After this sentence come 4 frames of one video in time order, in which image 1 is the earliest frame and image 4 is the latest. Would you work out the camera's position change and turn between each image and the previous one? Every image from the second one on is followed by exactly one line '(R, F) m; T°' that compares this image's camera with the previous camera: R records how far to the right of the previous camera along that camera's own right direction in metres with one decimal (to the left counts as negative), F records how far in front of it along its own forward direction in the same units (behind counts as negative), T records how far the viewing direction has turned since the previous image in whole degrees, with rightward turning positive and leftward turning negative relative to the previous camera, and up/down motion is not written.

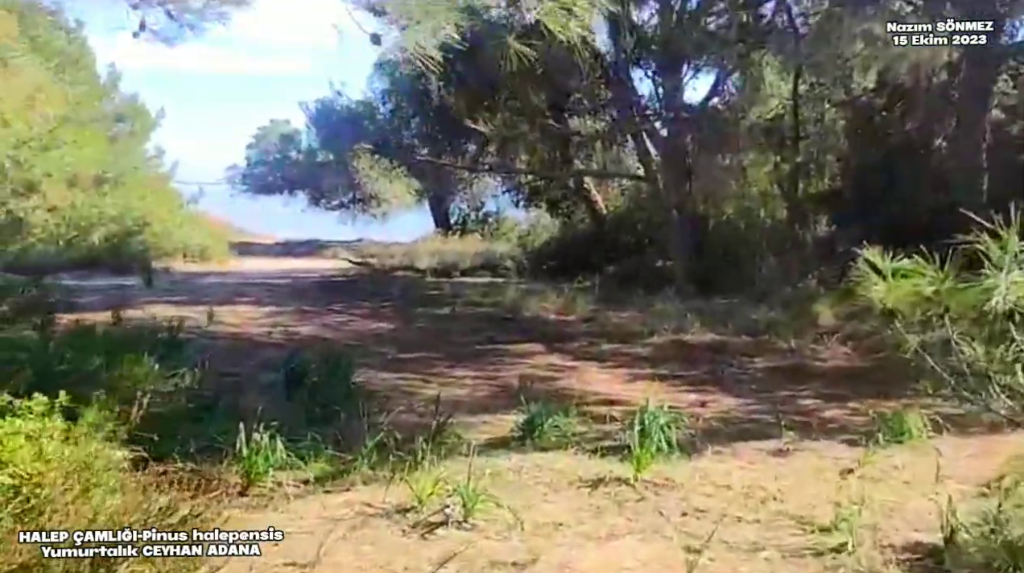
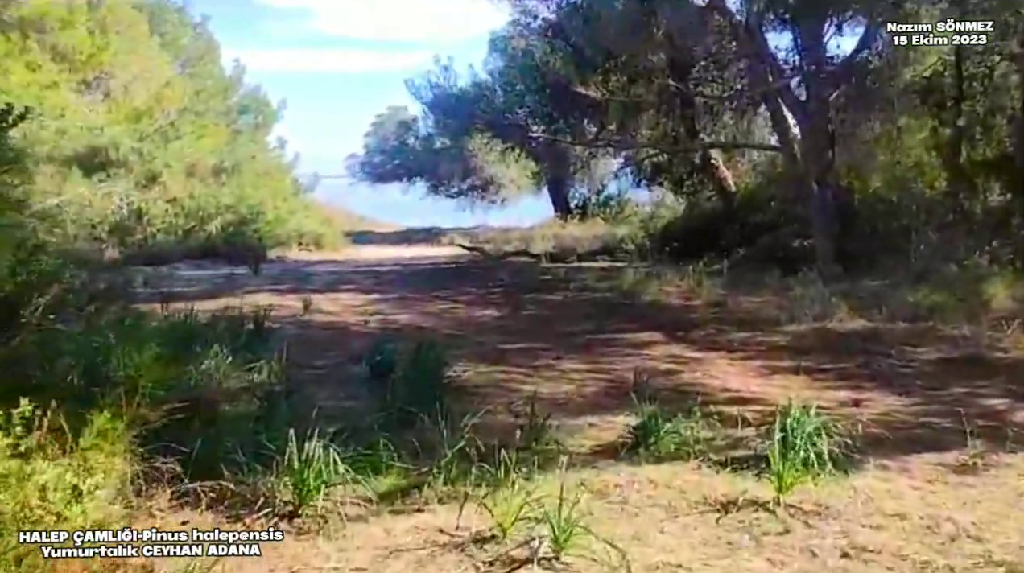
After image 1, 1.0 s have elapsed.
(0.0, +0.5) m; -6°
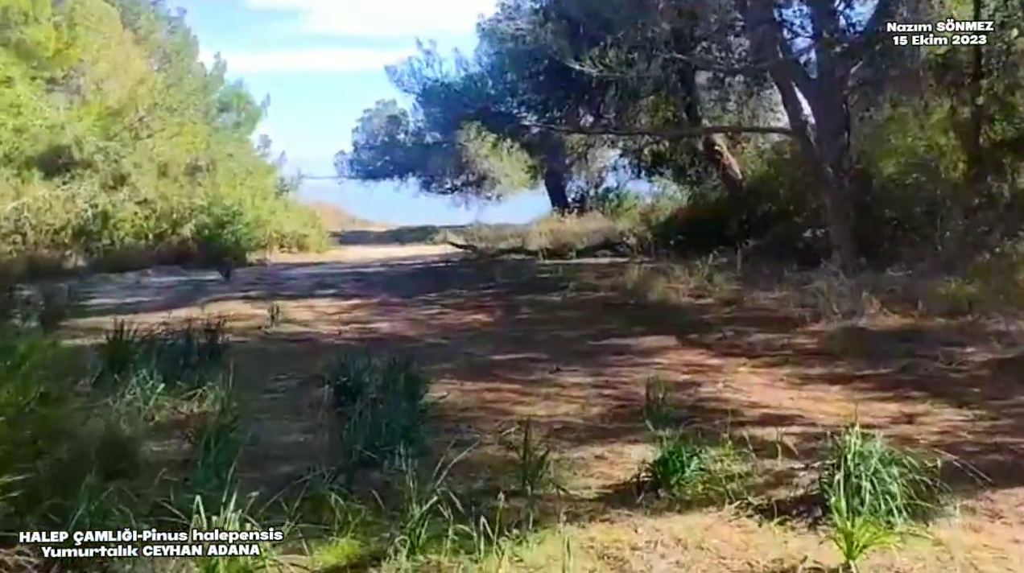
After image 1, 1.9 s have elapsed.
(0.0, +0.5) m; 0°
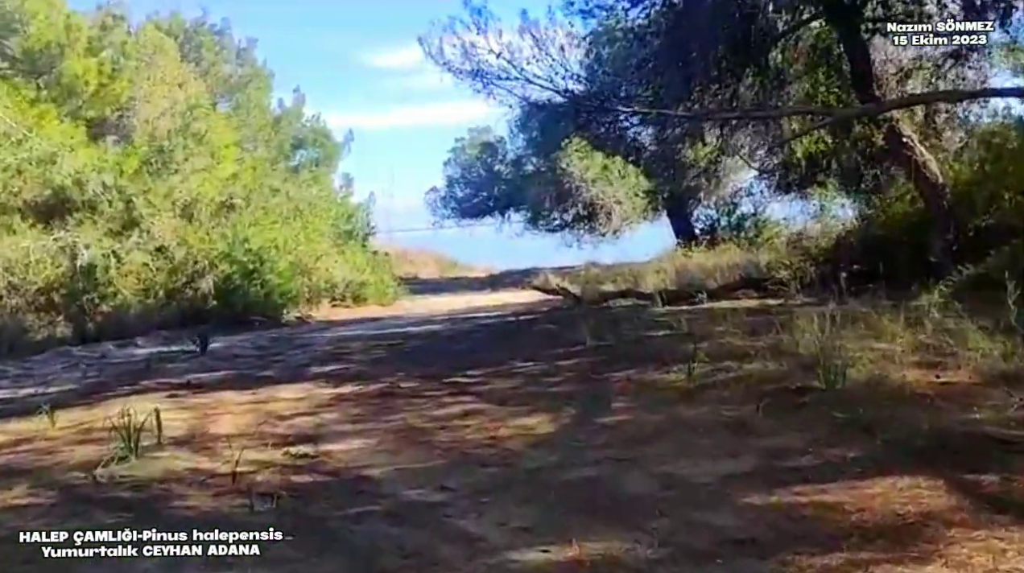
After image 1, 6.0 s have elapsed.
(+0.1, +2.1) m; -6°
